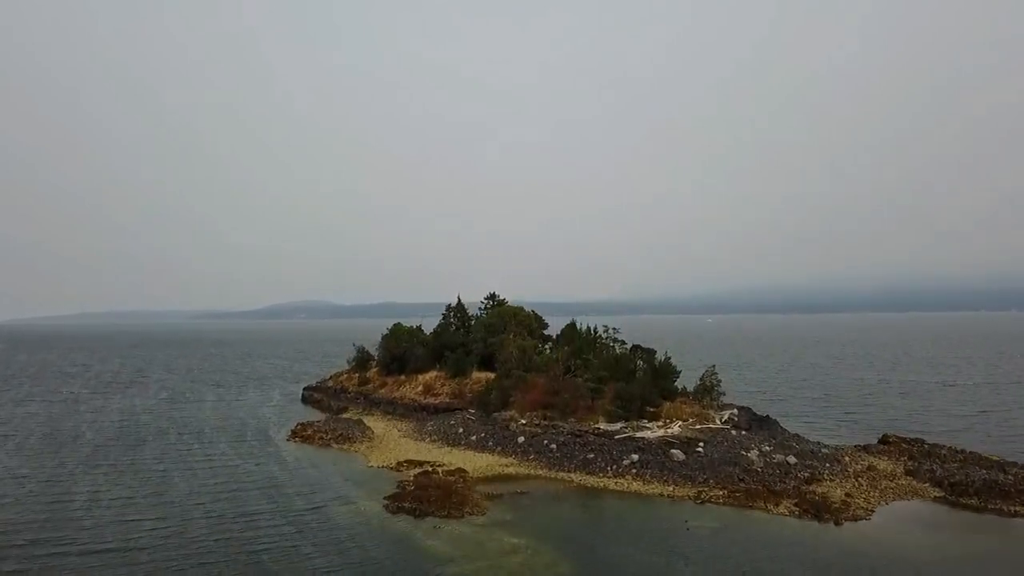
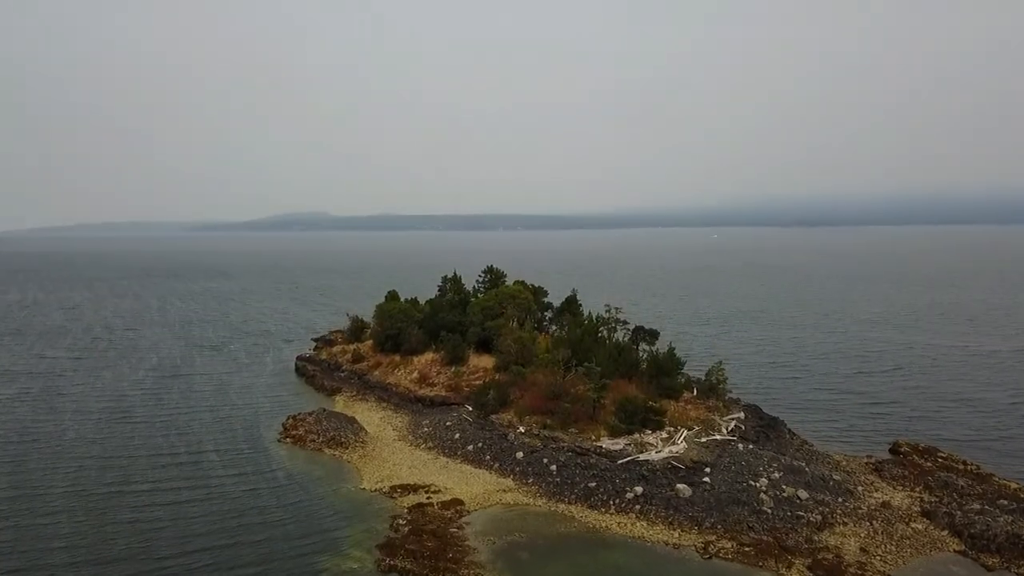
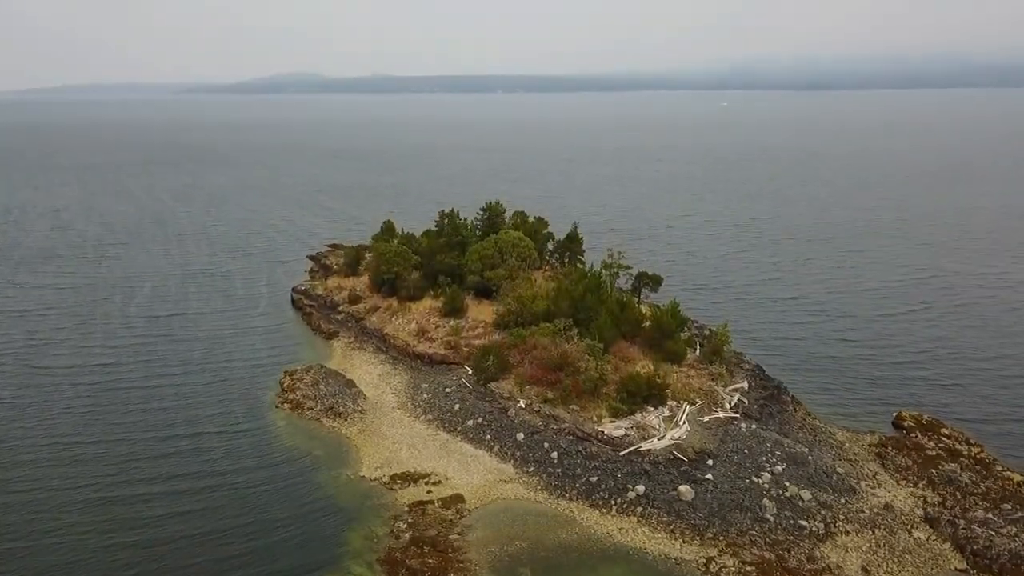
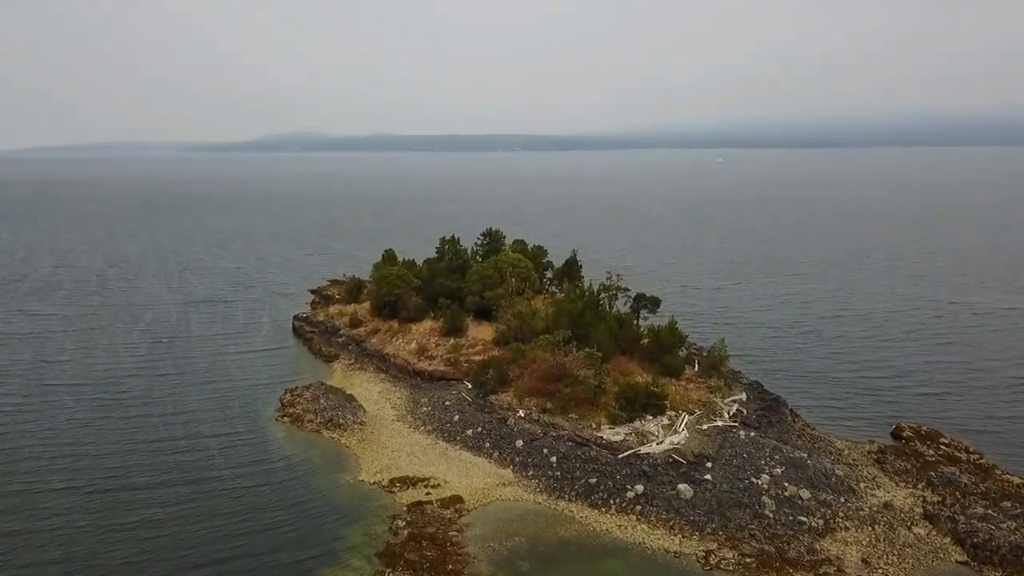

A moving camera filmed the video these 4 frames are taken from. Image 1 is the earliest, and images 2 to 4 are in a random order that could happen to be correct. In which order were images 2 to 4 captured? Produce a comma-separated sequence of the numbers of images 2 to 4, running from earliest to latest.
2, 4, 3
